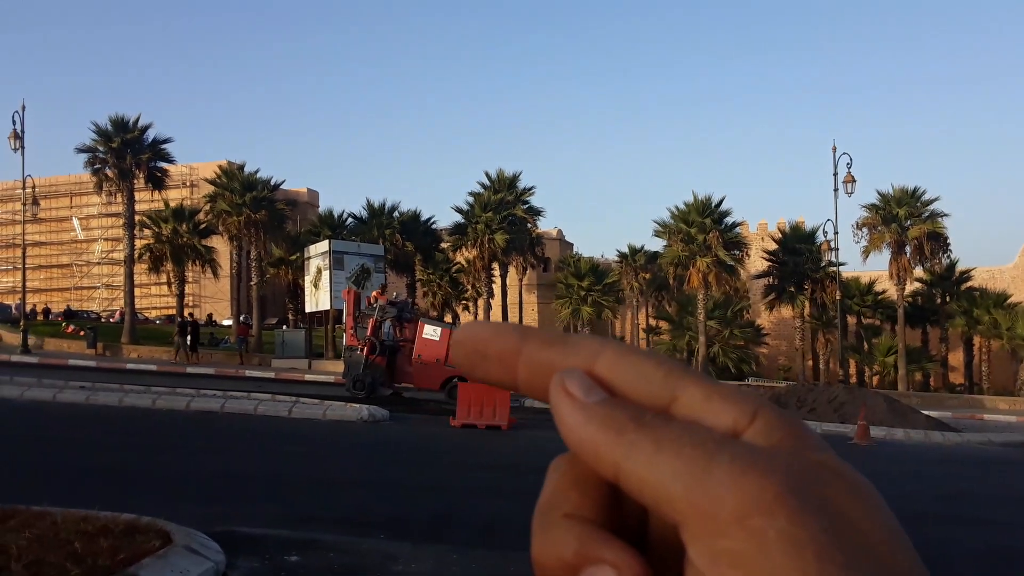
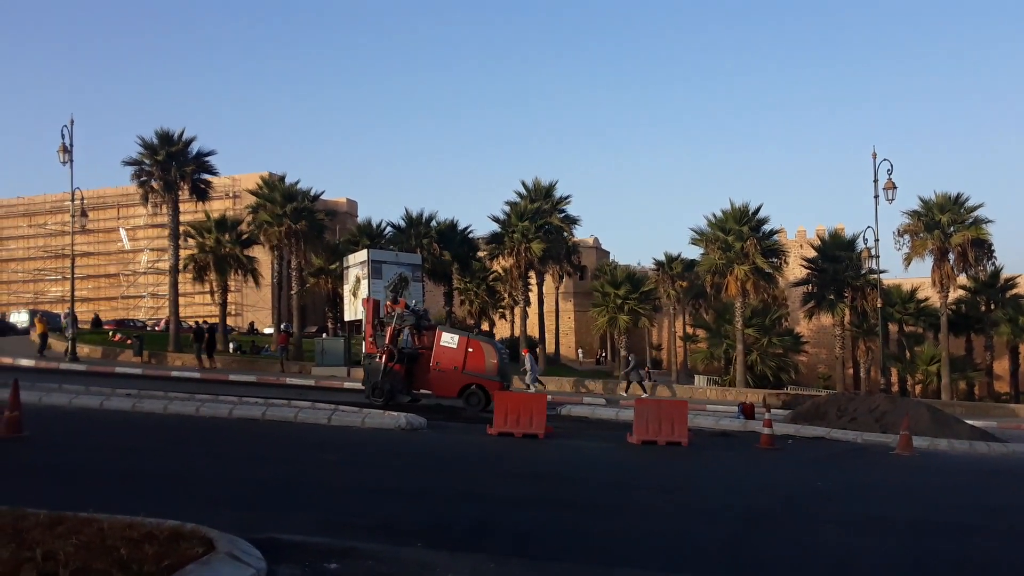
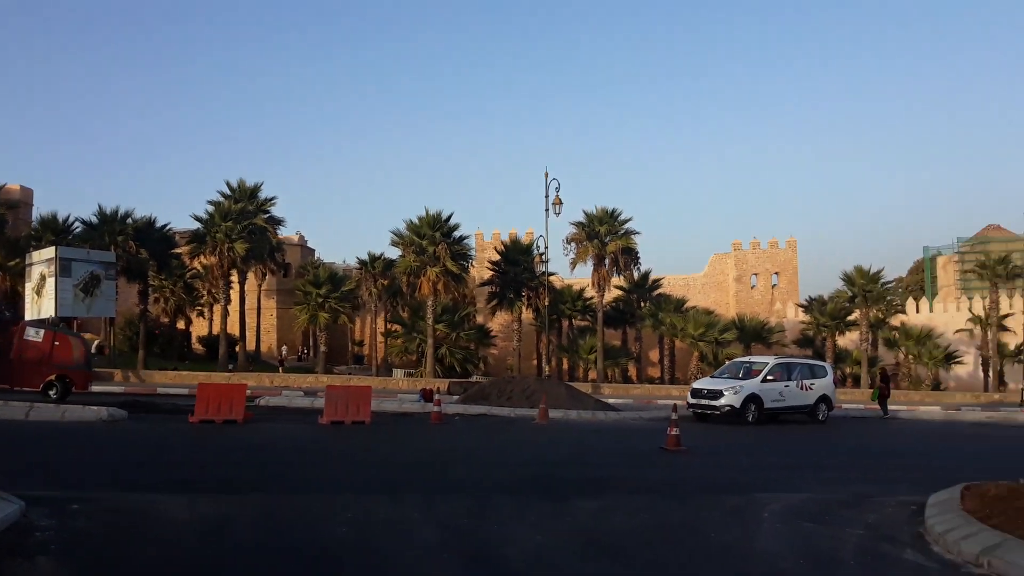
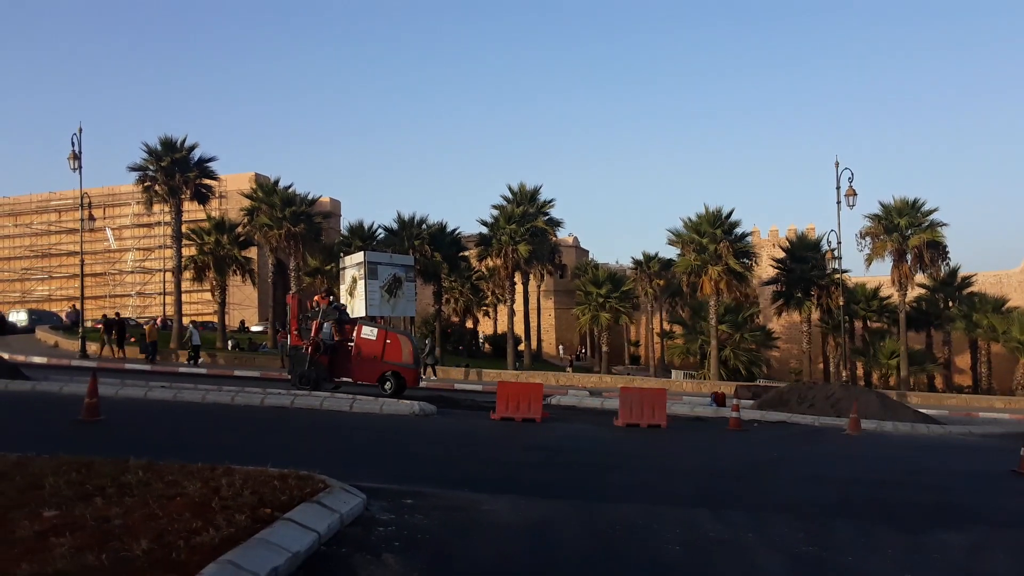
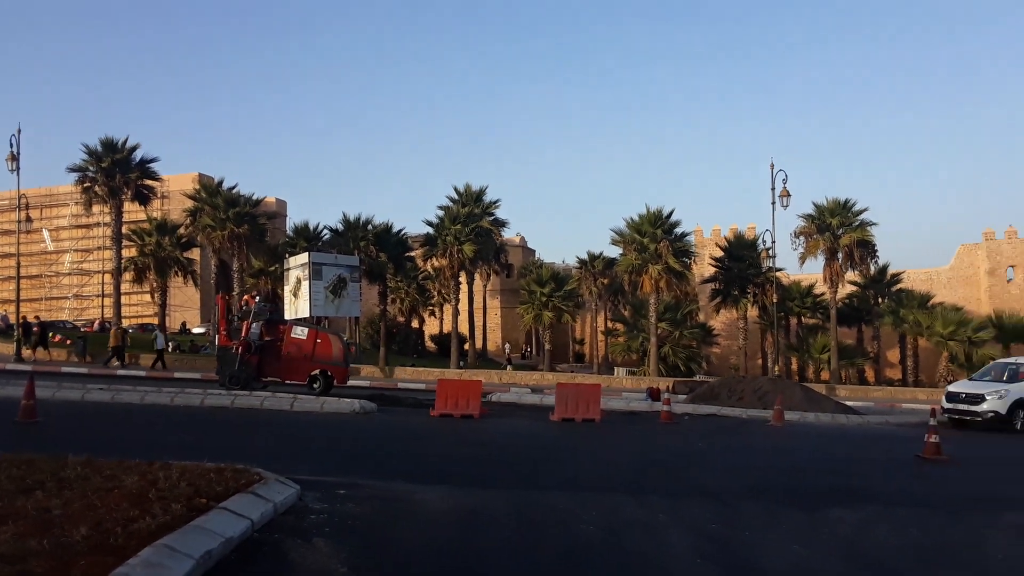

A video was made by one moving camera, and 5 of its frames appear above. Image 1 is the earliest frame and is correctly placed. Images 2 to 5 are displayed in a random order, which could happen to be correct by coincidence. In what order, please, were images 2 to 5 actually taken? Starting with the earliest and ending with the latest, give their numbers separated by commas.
2, 4, 5, 3
